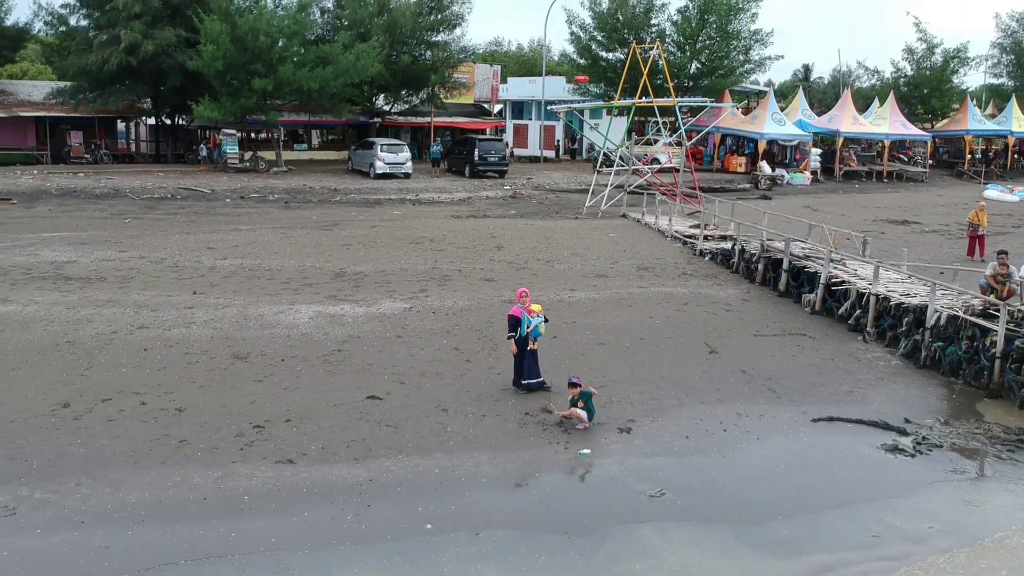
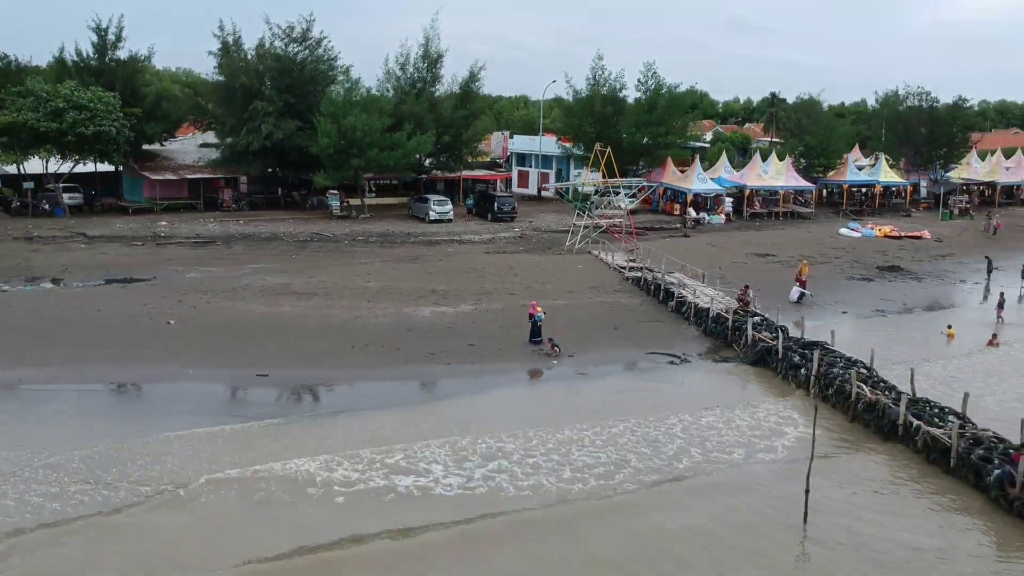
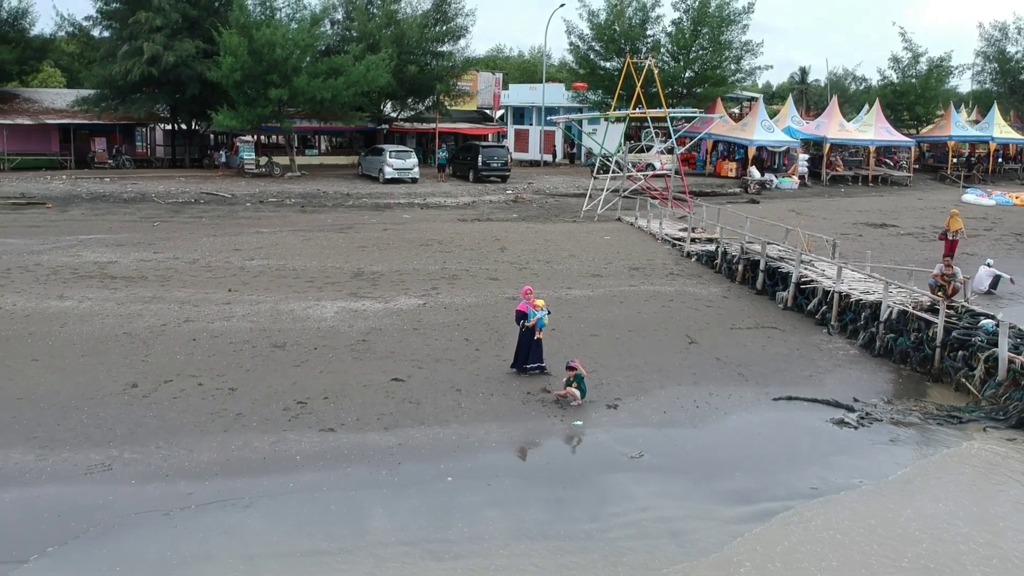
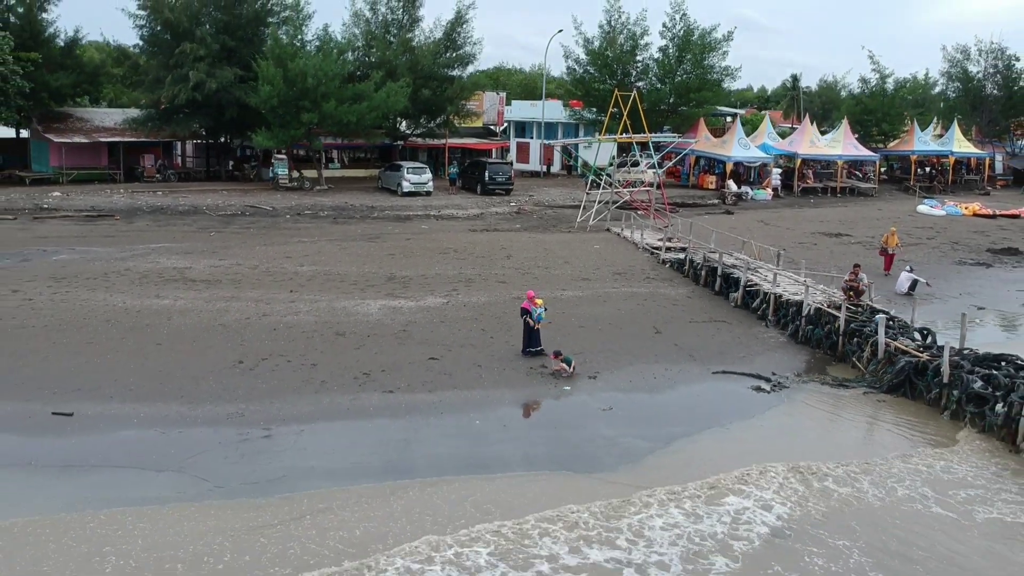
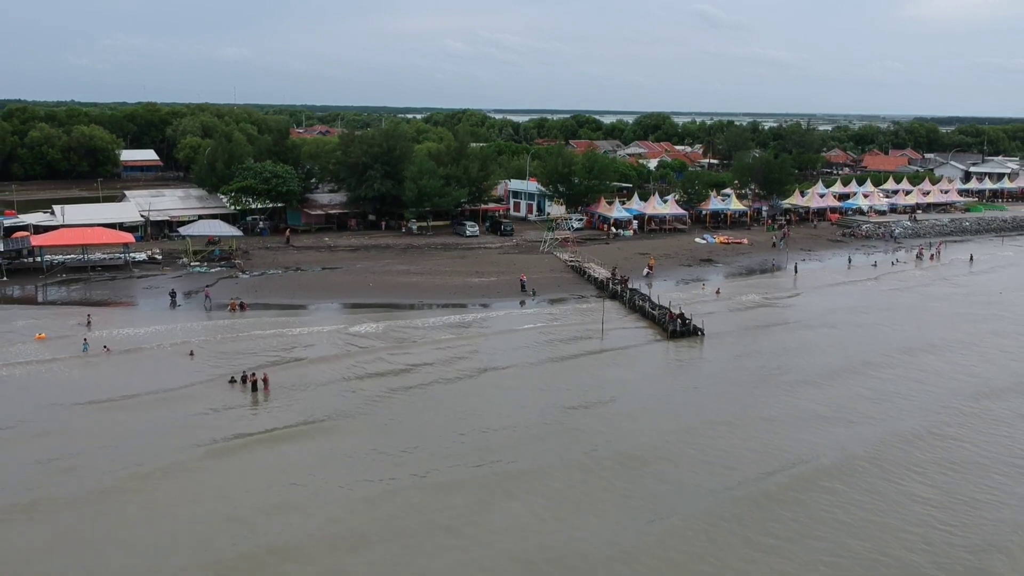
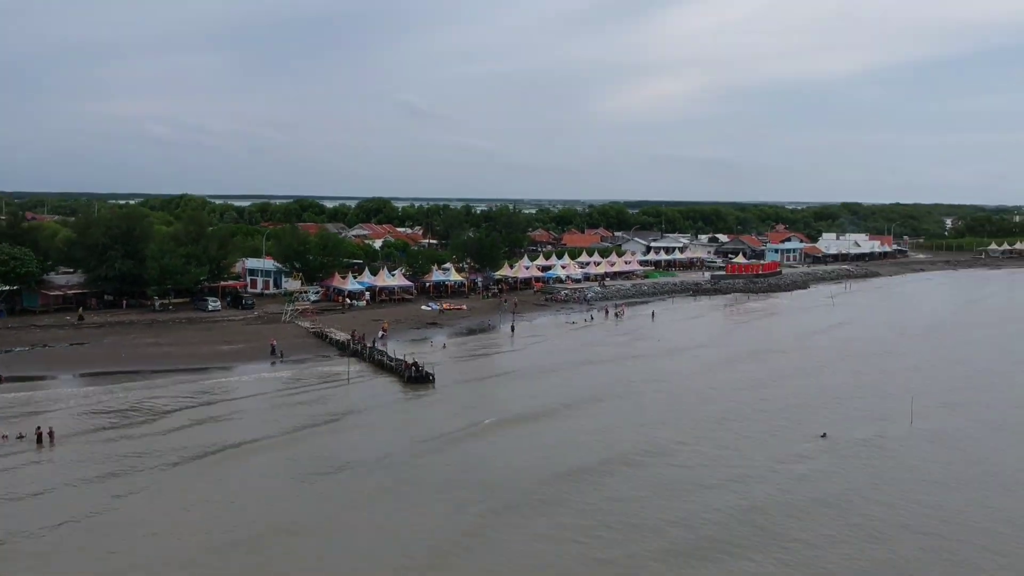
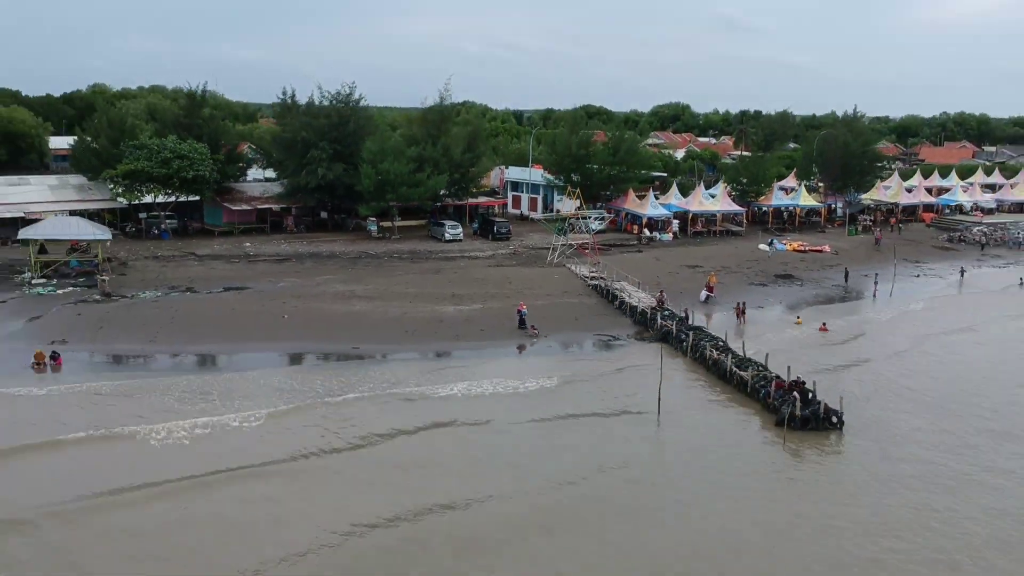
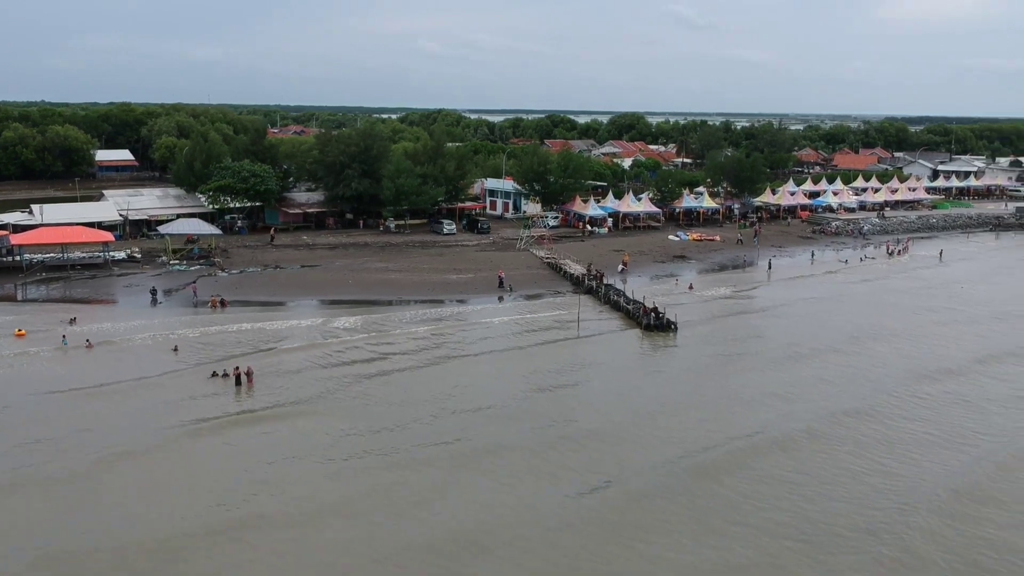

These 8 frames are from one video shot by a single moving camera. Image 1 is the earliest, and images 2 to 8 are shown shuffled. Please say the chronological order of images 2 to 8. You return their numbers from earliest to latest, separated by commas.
3, 4, 2, 7, 5, 8, 6
